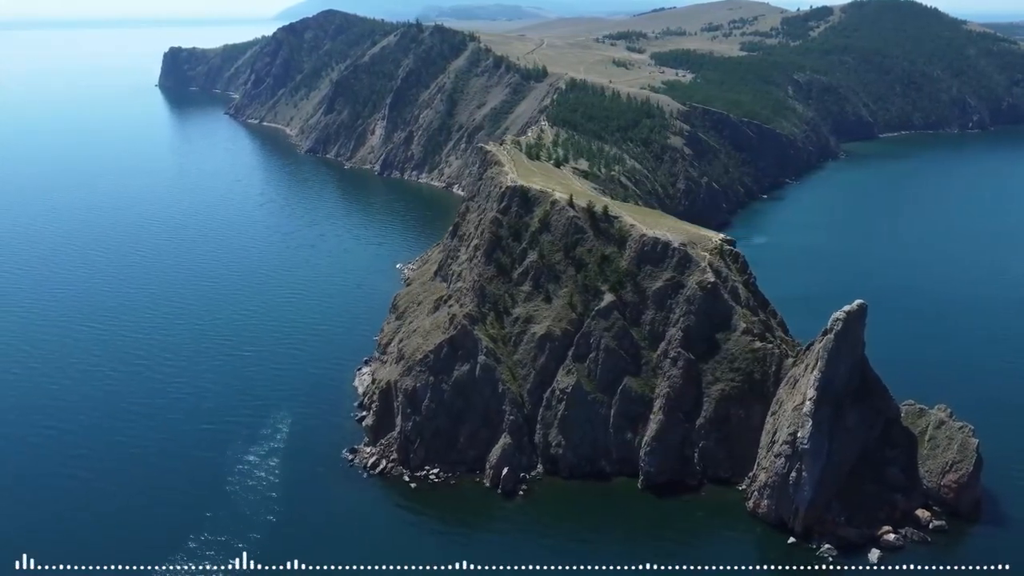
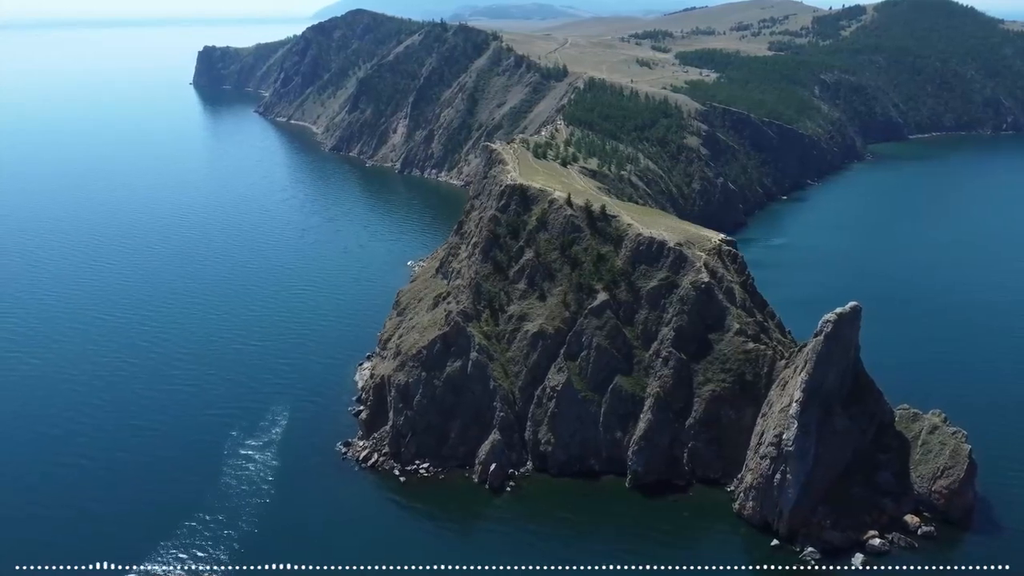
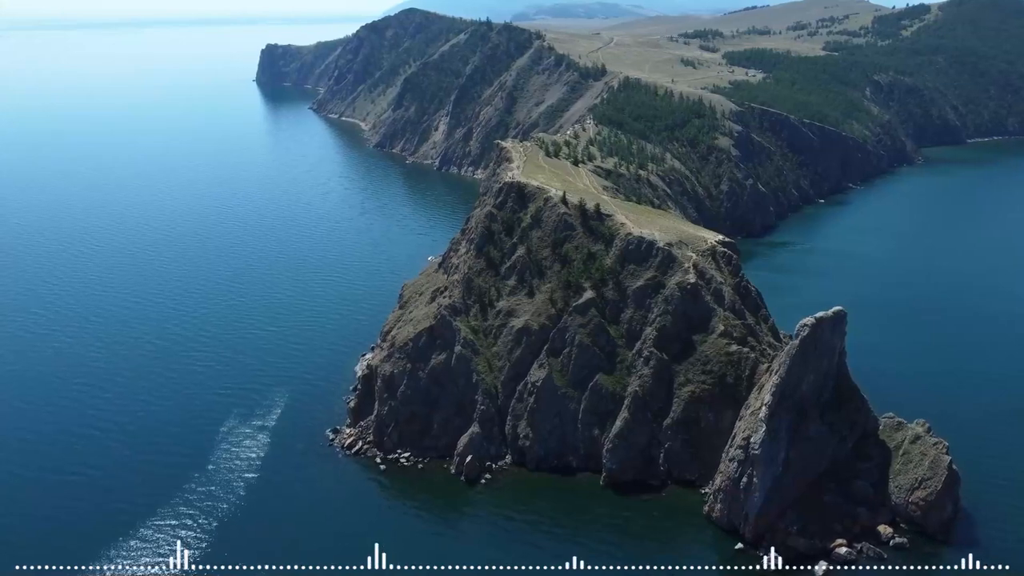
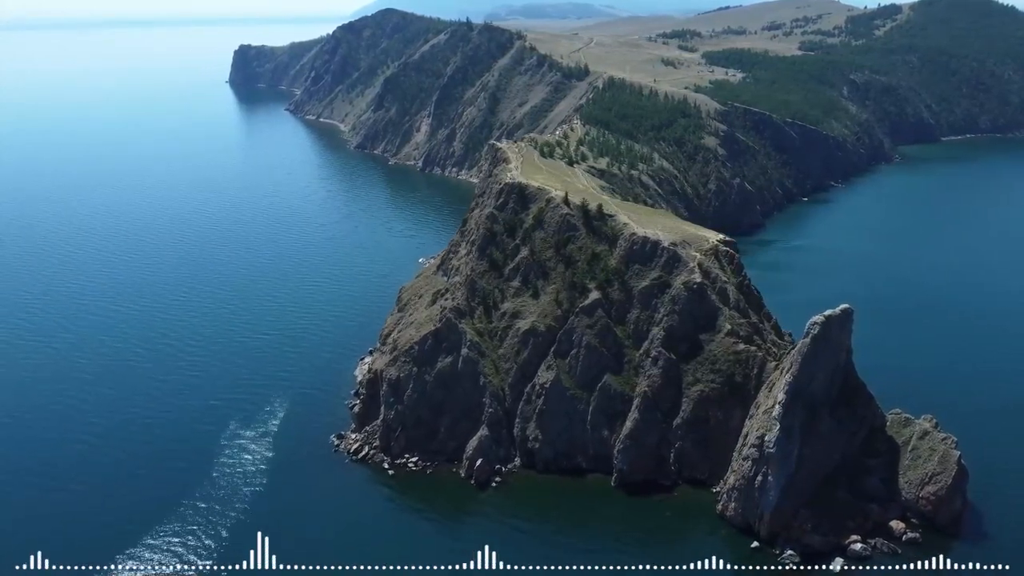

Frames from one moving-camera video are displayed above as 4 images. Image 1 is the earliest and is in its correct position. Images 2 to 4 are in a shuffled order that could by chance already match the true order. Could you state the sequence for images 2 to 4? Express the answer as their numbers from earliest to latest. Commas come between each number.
2, 4, 3
